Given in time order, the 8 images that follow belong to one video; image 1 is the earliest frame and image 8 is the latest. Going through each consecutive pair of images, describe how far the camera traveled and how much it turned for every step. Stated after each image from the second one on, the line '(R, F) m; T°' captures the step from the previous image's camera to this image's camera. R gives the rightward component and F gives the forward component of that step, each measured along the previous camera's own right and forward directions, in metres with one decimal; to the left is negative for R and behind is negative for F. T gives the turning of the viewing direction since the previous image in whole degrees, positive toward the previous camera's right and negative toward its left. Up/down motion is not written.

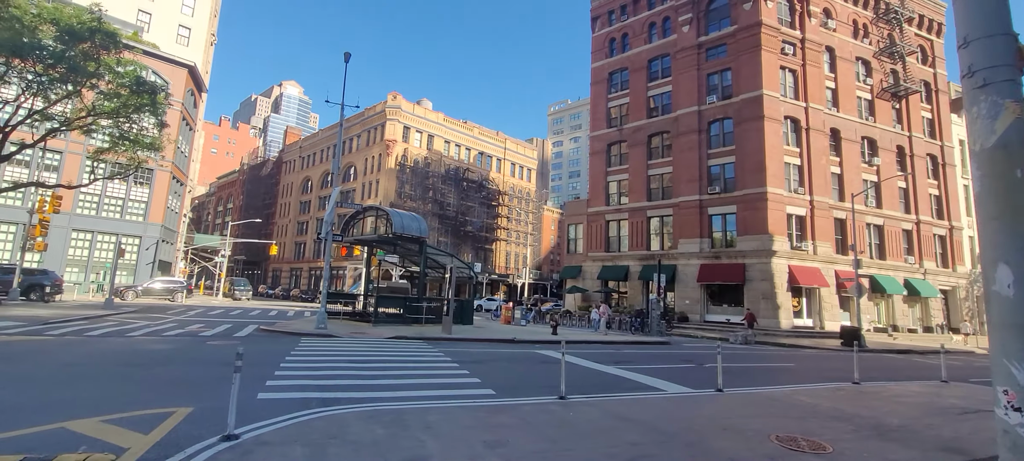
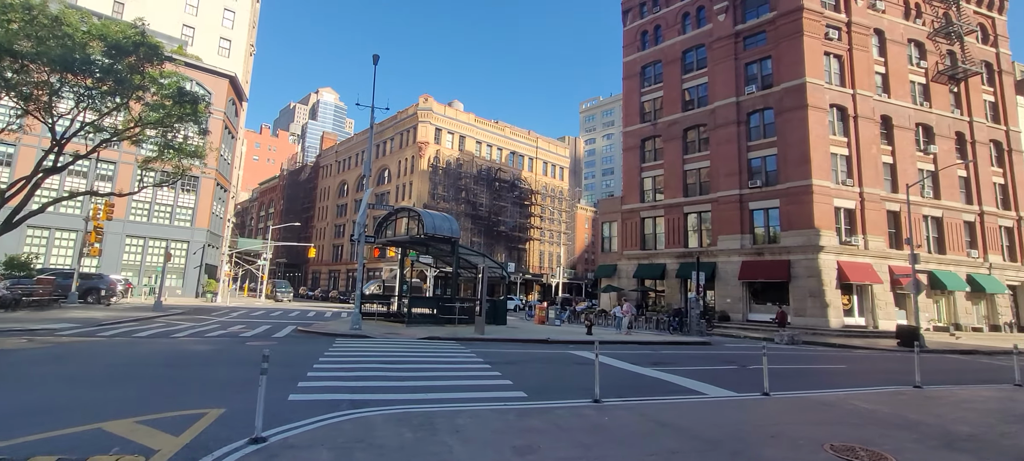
(+0.1, +0.3) m; -4°
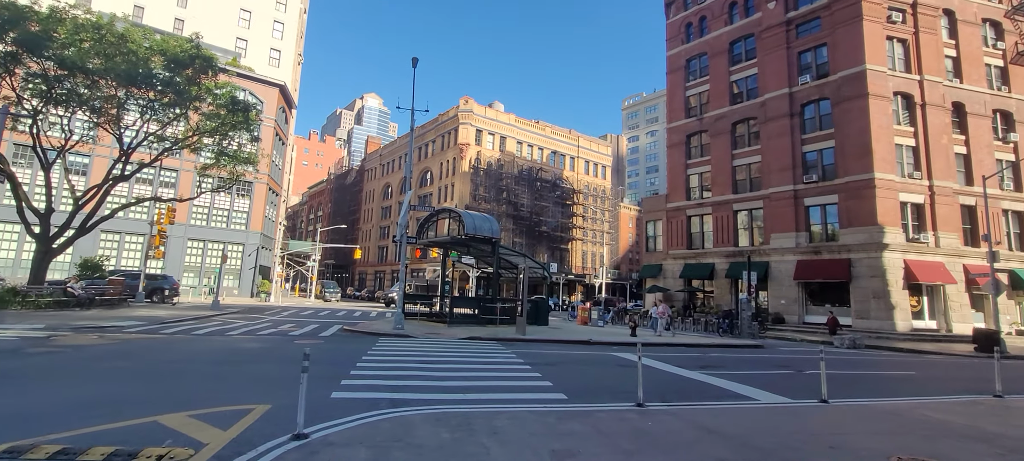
(+0.1, +0.2) m; -5°
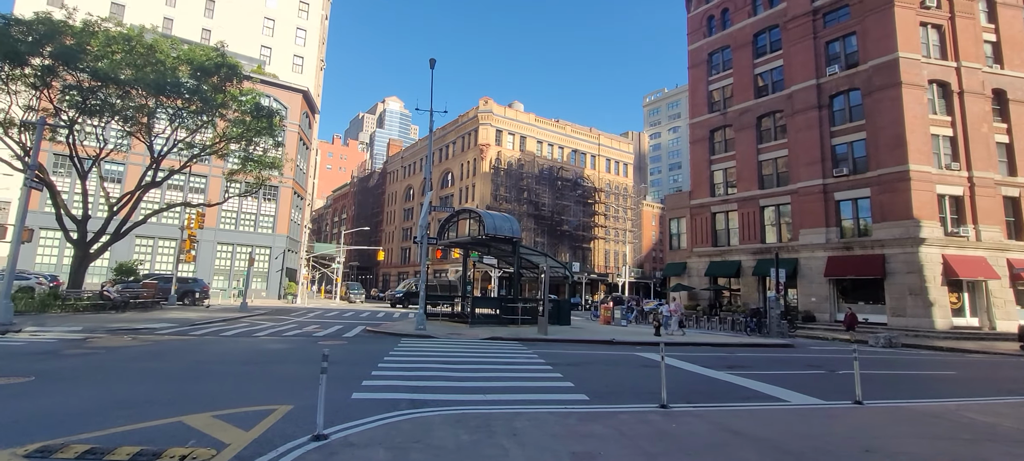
(+0.1, +0.1) m; -3°
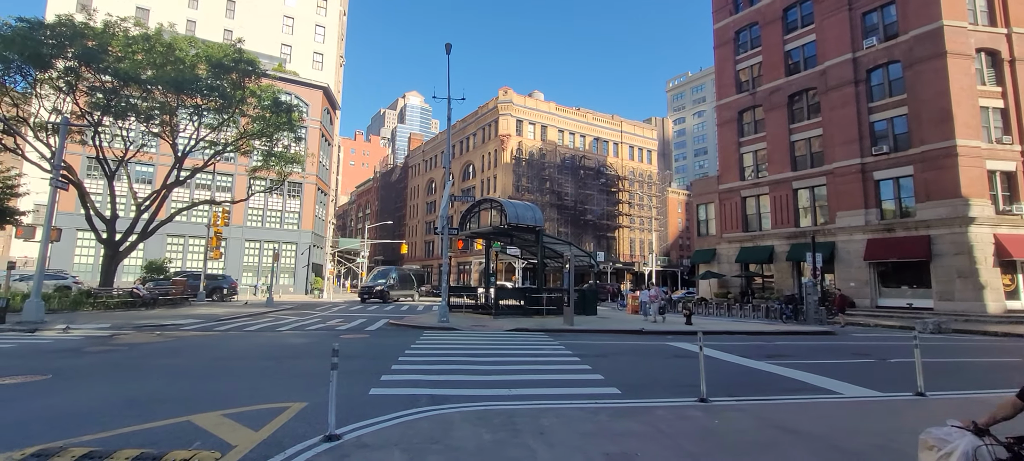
(0.0, +0.5) m; -3°
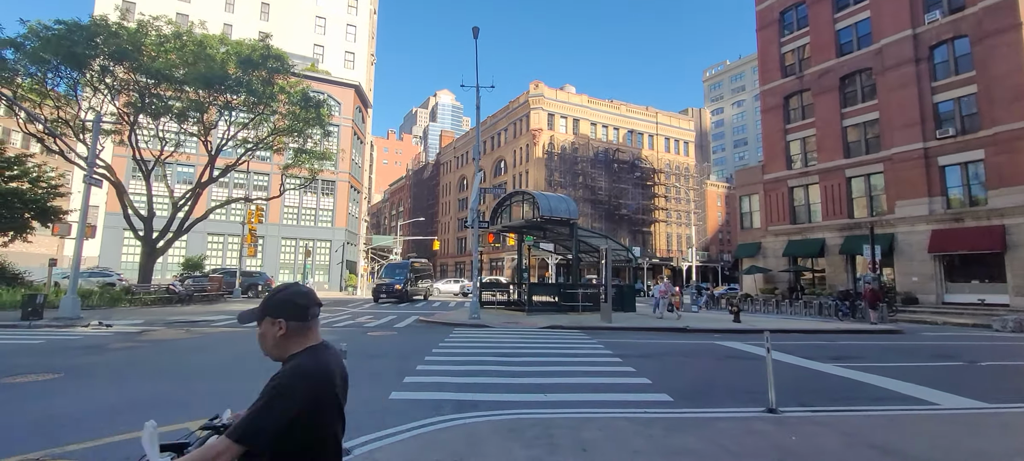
(0.0, +0.9) m; -4°
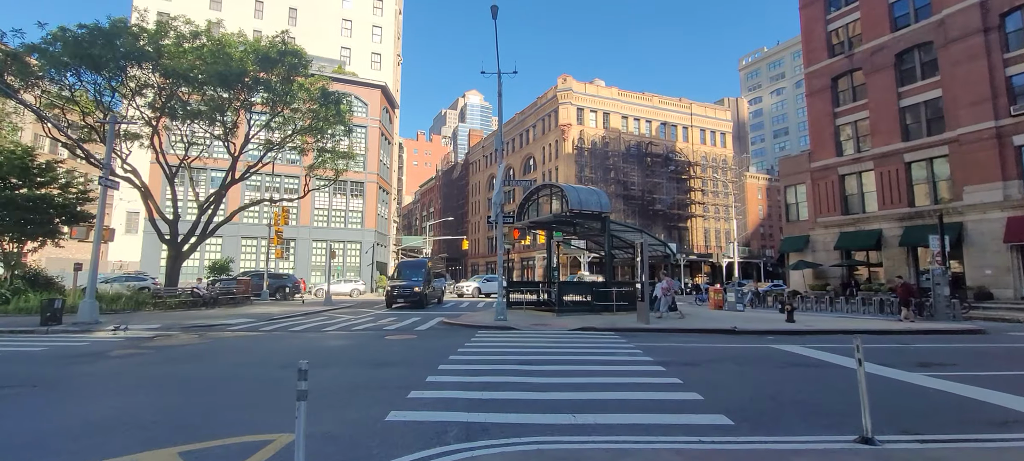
(+0.2, +1.2) m; -4°
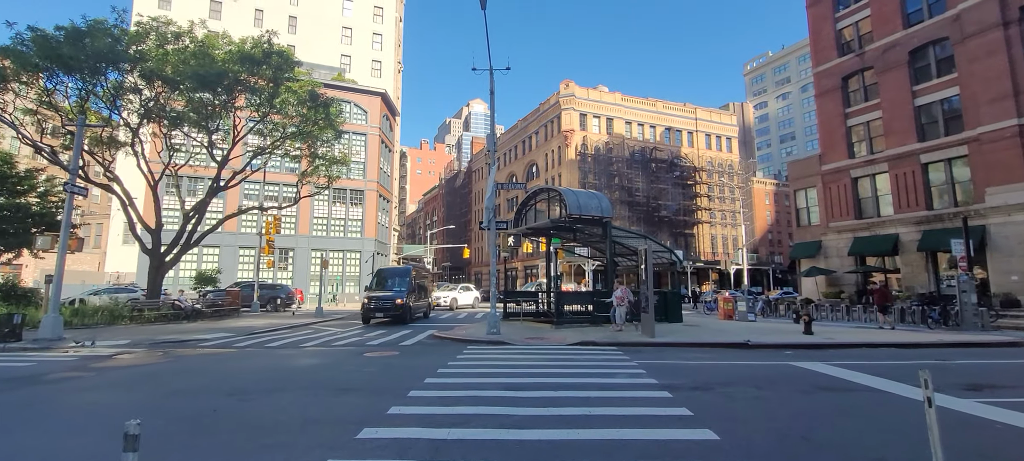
(+0.4, +1.1) m; -1°
